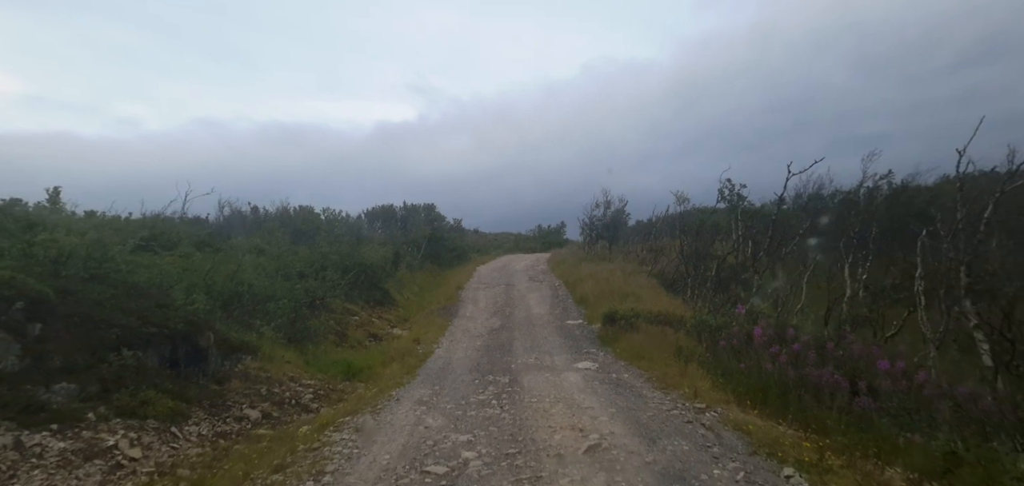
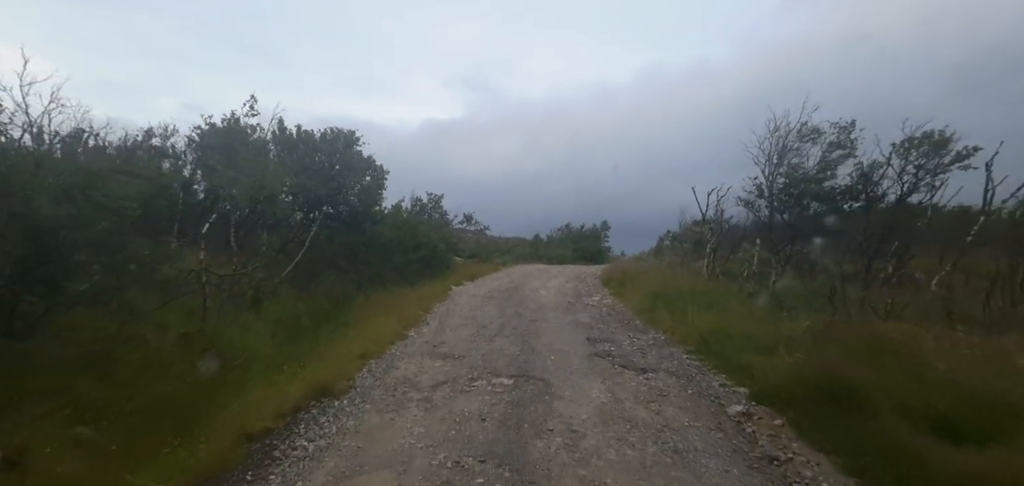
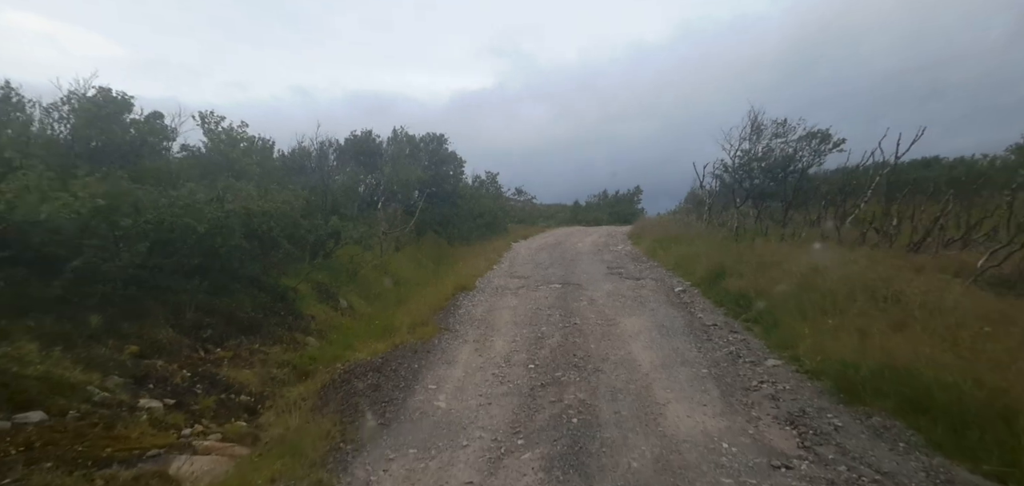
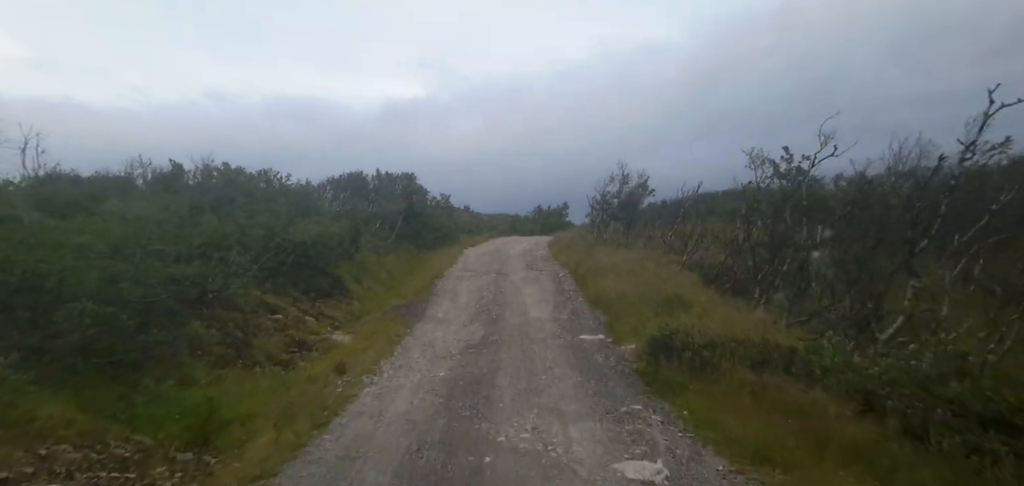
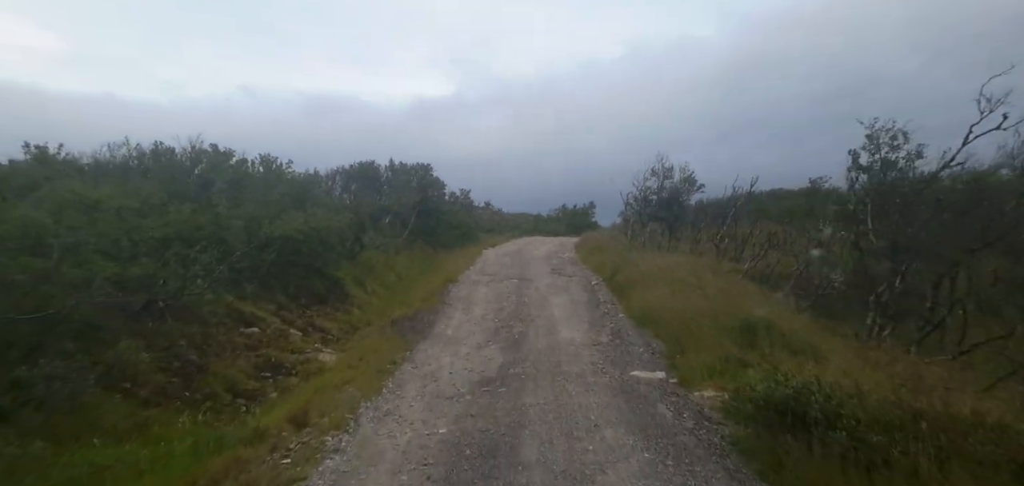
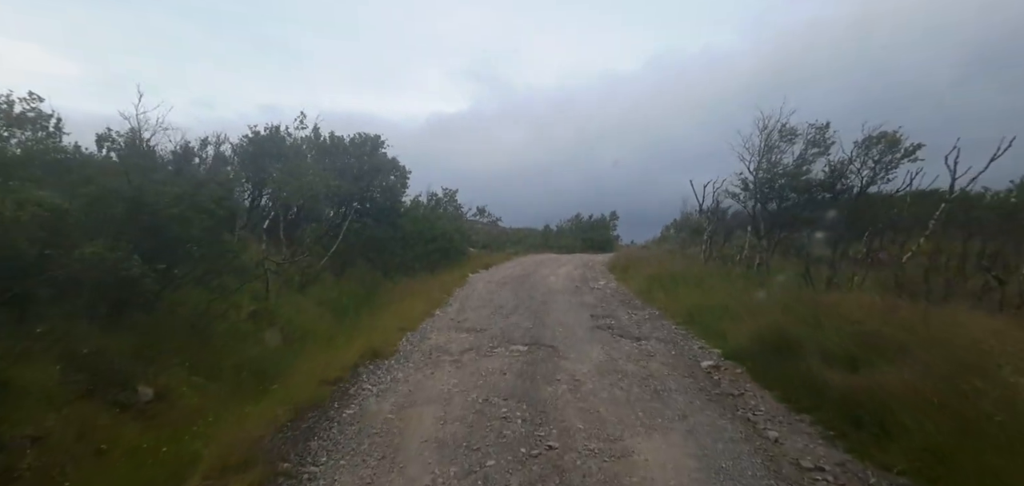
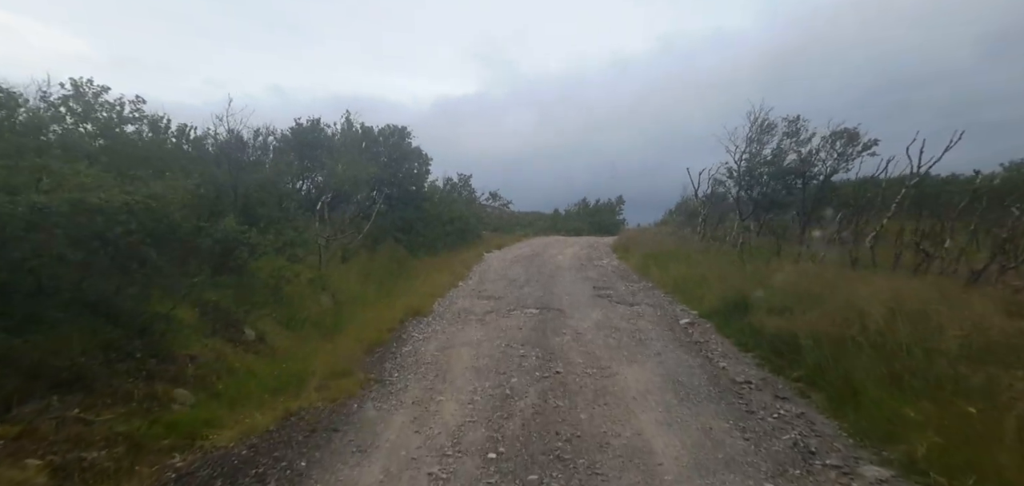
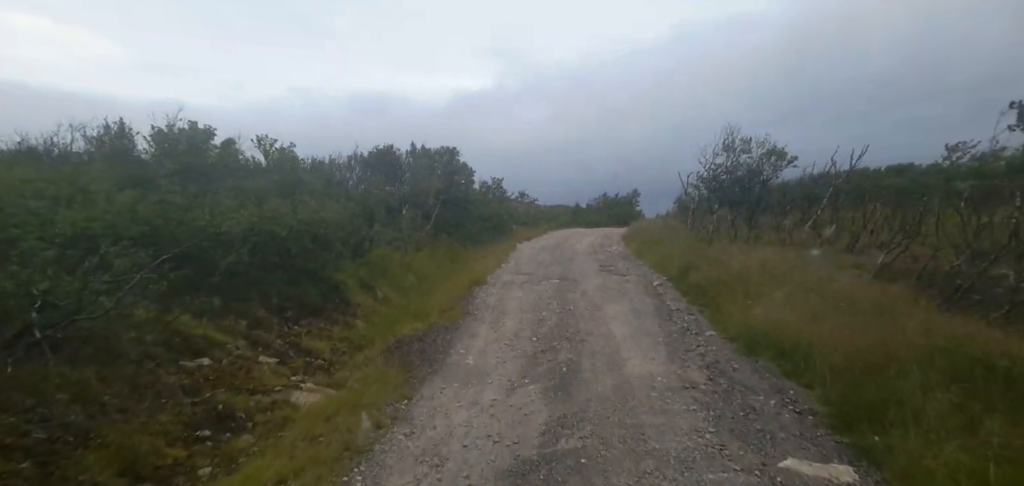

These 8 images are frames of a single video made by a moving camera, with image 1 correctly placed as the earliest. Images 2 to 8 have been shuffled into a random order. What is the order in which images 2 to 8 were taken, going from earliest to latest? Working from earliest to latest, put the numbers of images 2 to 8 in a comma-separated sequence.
4, 5, 8, 3, 7, 6, 2
